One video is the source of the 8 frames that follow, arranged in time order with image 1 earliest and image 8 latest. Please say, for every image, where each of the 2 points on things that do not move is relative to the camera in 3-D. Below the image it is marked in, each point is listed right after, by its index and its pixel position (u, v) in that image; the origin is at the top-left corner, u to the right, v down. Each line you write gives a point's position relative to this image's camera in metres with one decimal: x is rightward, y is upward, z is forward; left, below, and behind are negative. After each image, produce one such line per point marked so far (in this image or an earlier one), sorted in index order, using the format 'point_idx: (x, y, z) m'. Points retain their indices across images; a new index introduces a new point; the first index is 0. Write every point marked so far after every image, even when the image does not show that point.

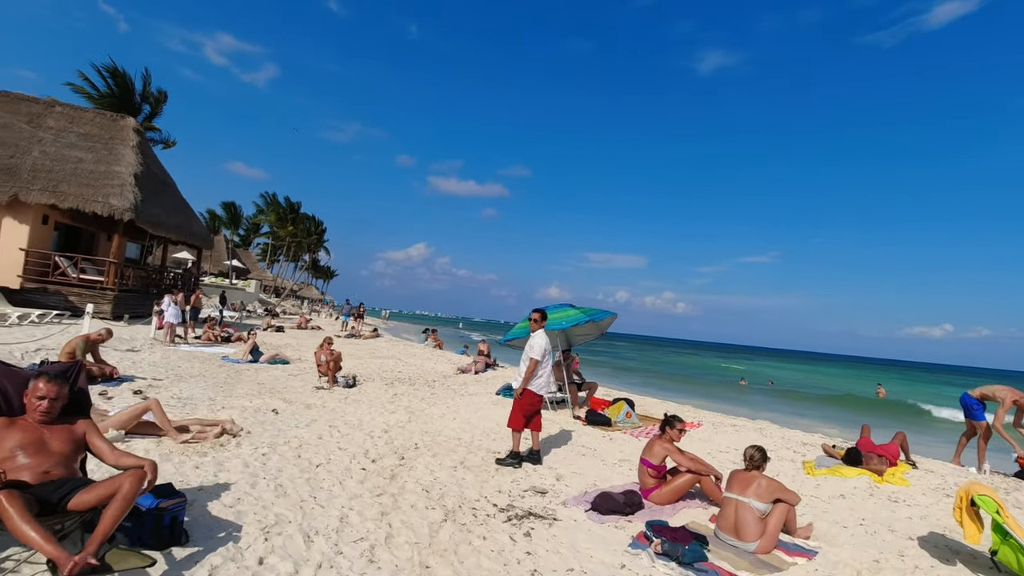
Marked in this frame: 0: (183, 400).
0: (-5.2, -1.8, +8.5) m
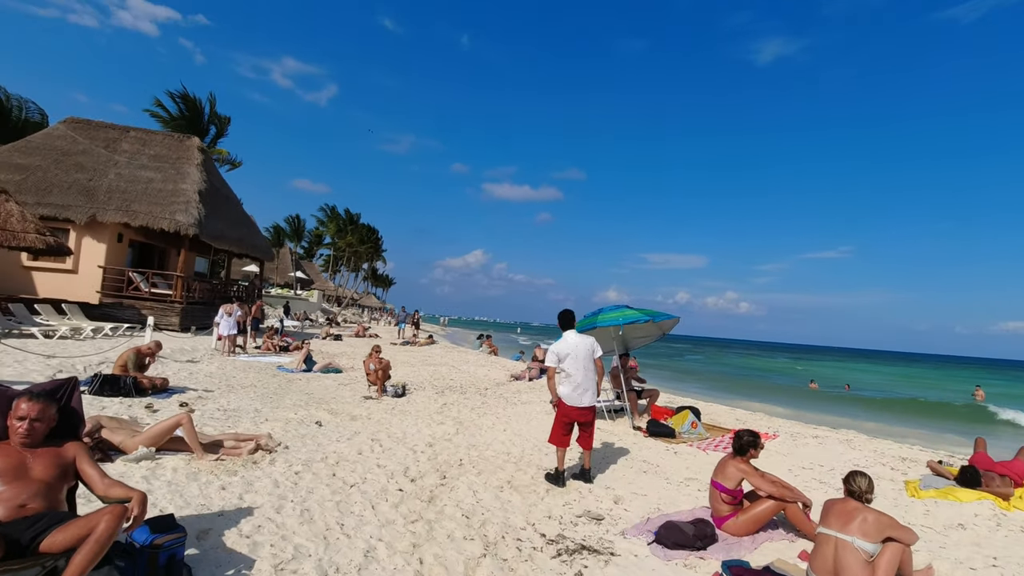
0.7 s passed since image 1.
0: (-4.4, -1.9, +8.4) m
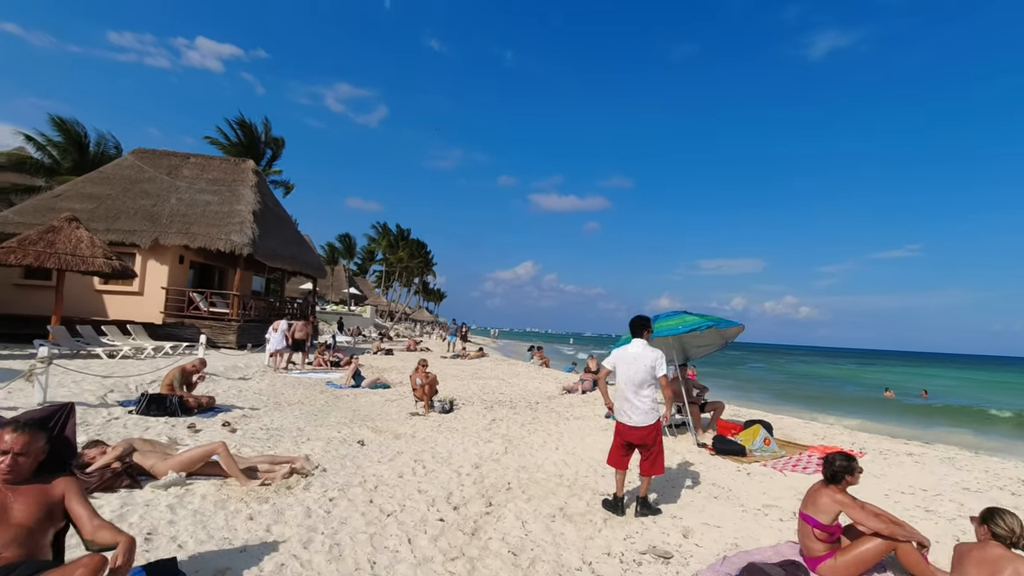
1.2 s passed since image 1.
0: (-3.6, -2.2, +8.2) m
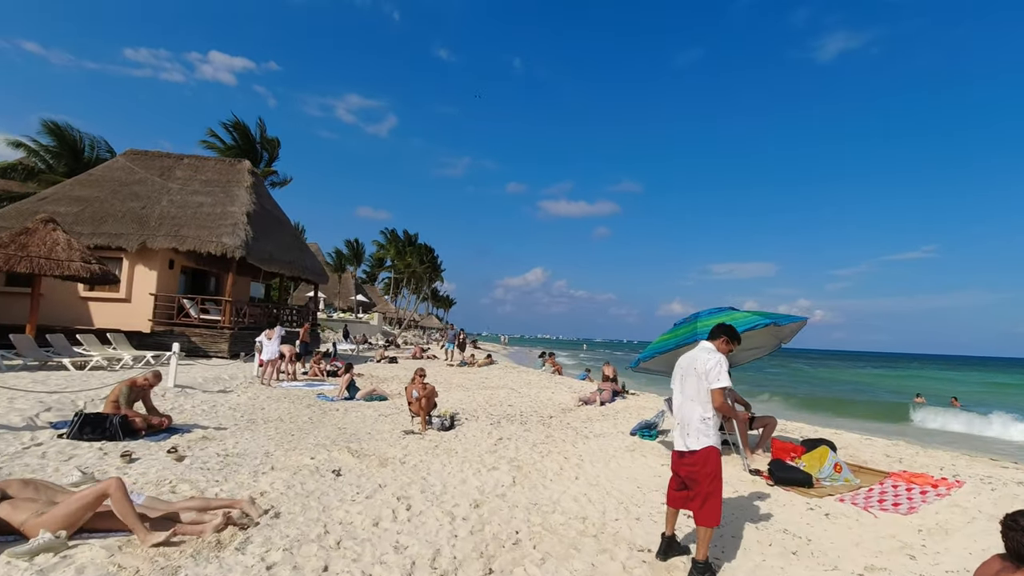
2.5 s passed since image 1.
0: (-3.5, -2.1, +6.8) m
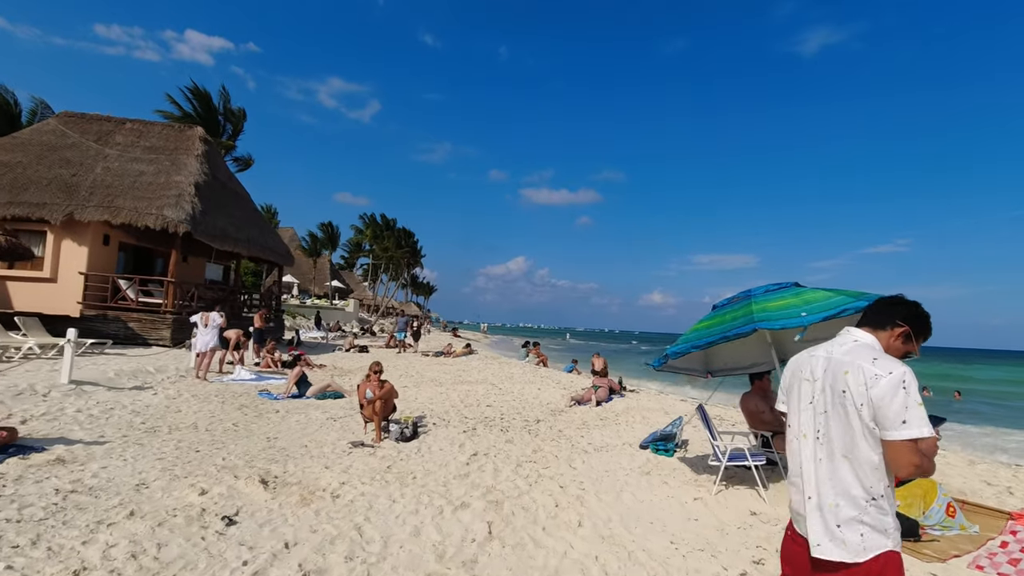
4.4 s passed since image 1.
0: (-3.7, -1.8, +4.6) m
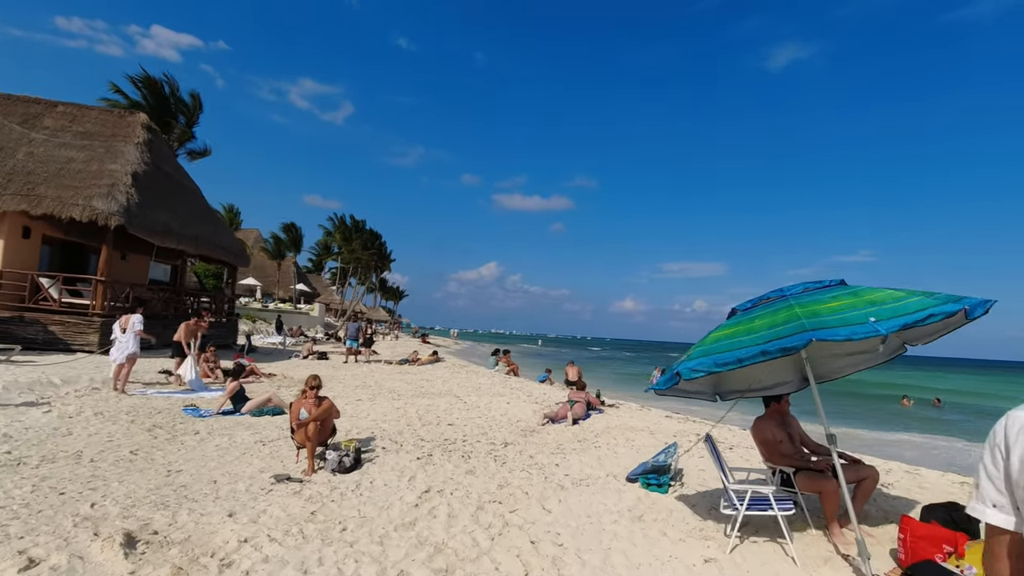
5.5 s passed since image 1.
0: (-4.0, -1.7, +3.2) m
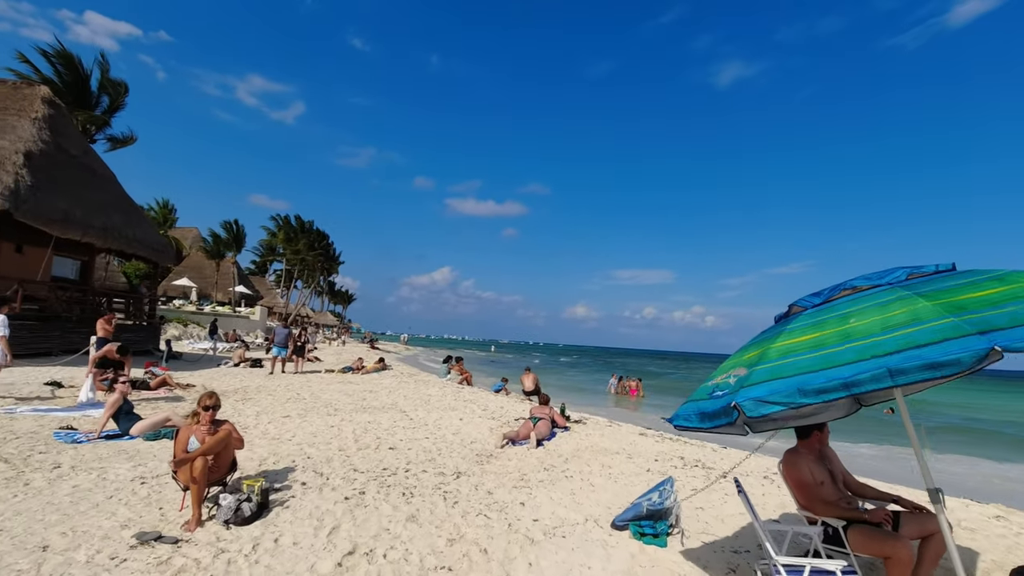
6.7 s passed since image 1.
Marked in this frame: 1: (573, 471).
0: (-4.1, -1.6, +1.4) m
1: (+0.7, -2.2, +6.7) m
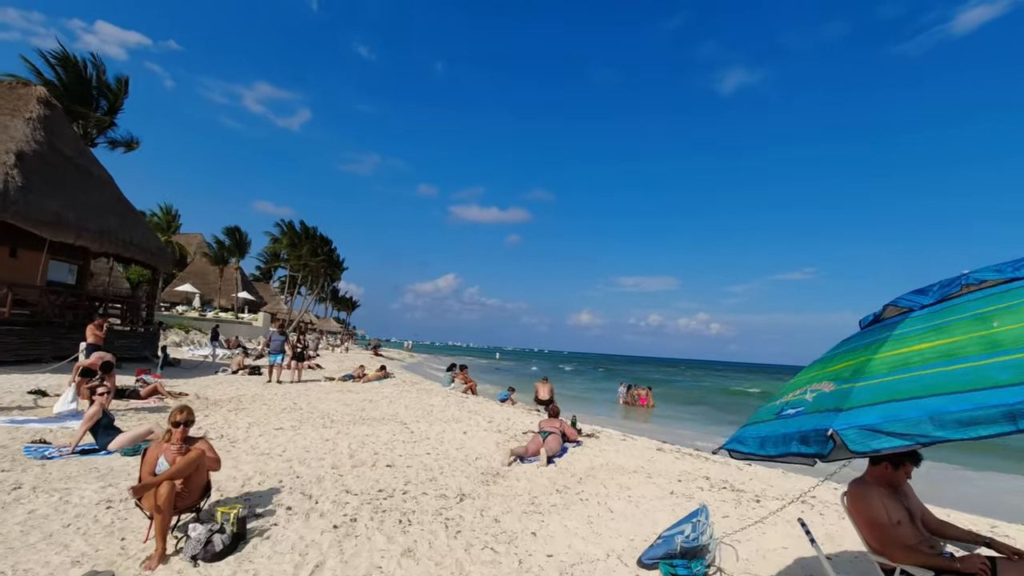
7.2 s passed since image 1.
0: (-4.1, -1.5, +0.8) m
1: (+0.8, -2.2, +6.0) m
